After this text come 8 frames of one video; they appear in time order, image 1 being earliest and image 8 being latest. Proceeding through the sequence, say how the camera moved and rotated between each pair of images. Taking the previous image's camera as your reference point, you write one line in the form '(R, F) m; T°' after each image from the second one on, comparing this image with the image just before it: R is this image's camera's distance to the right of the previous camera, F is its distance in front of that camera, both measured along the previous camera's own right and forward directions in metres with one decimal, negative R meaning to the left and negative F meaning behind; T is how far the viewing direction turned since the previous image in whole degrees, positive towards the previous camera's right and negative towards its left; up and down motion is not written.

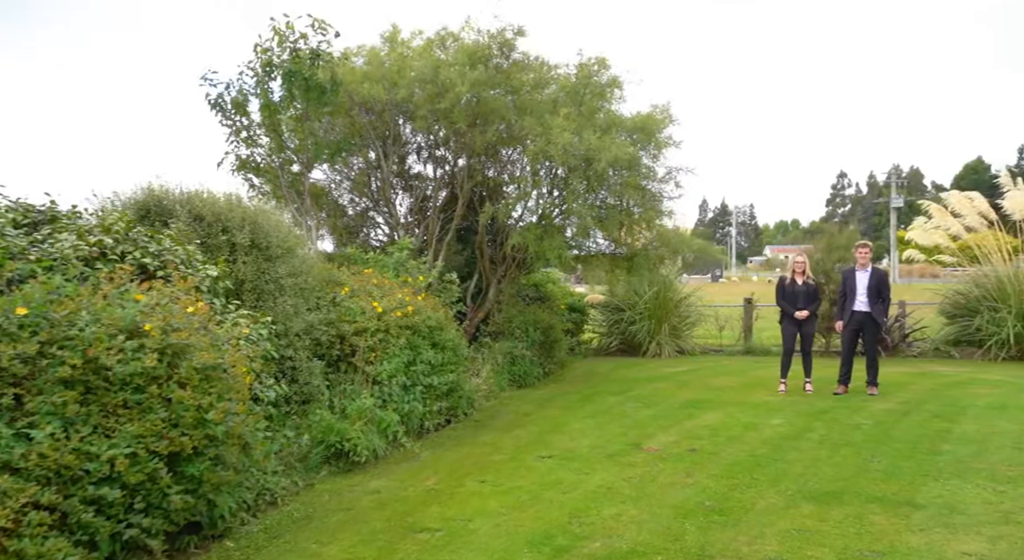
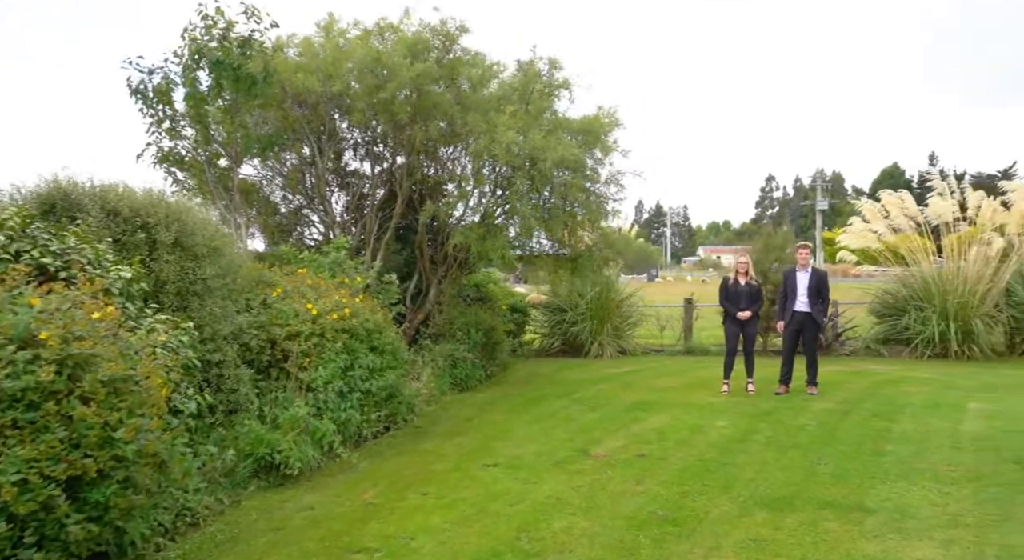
(0.0, +0.2) m; +5°
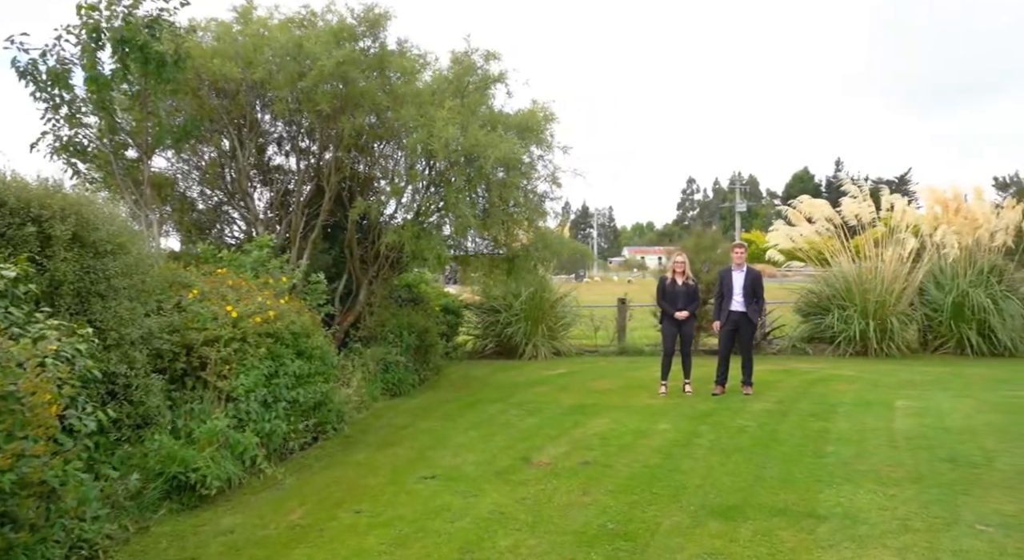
(-0.1, +0.3) m; +6°
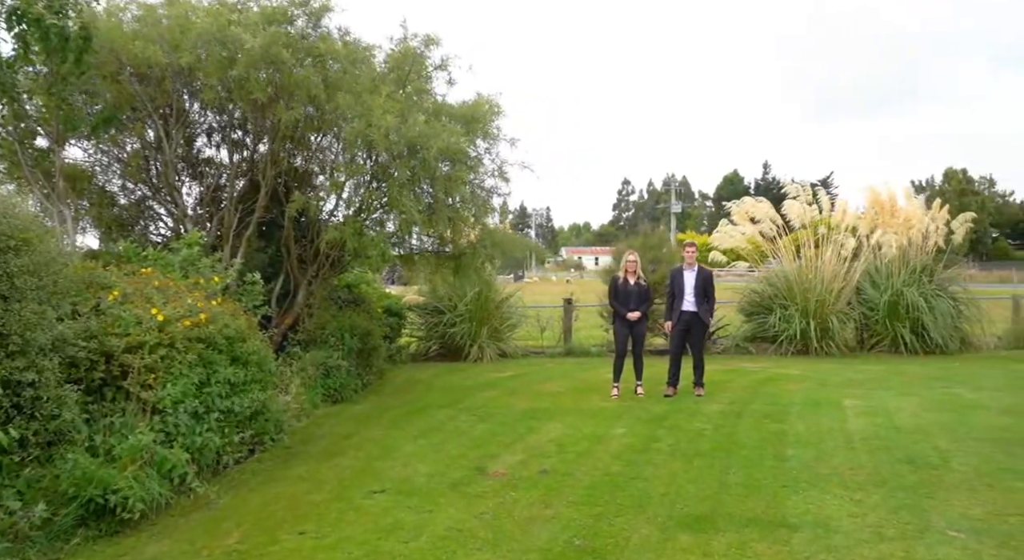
(-0.1, +0.3) m; +5°
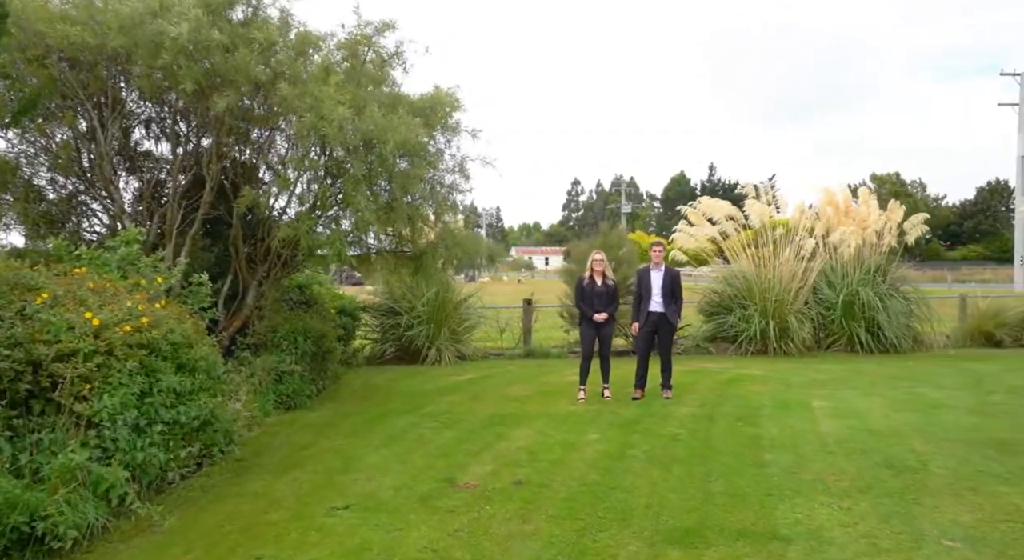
(-0.1, +0.3) m; +4°
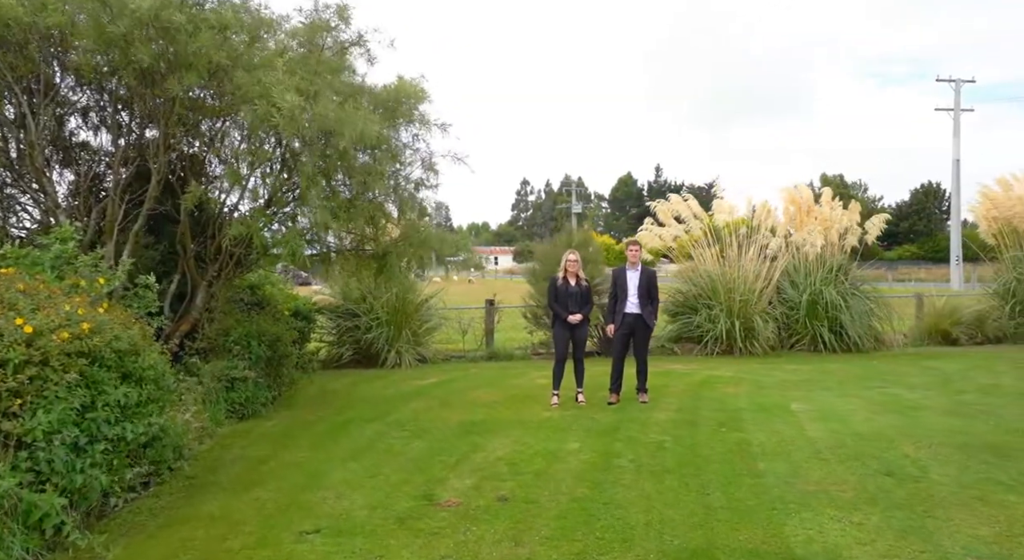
(-0.2, +0.3) m; +4°
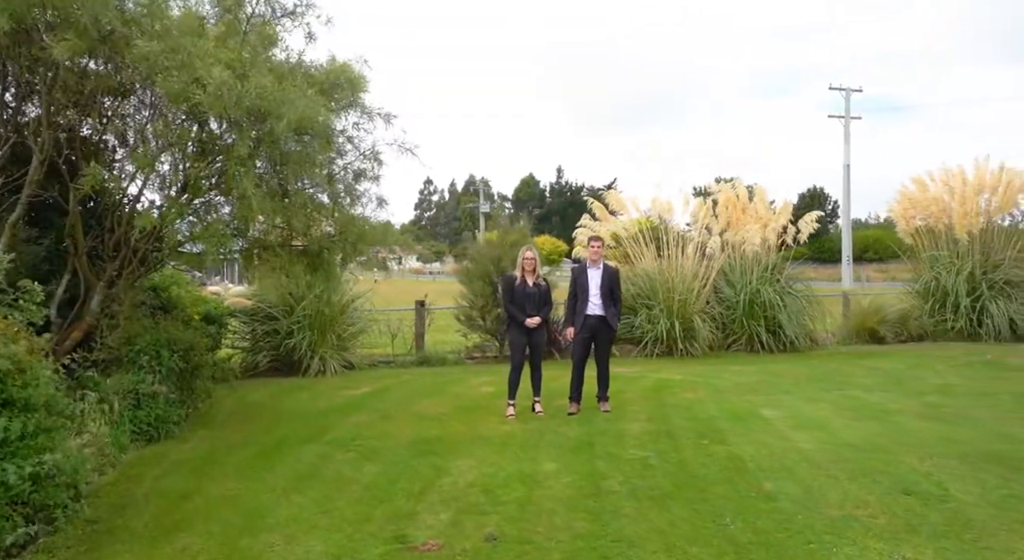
(-0.4, +0.7) m; +7°
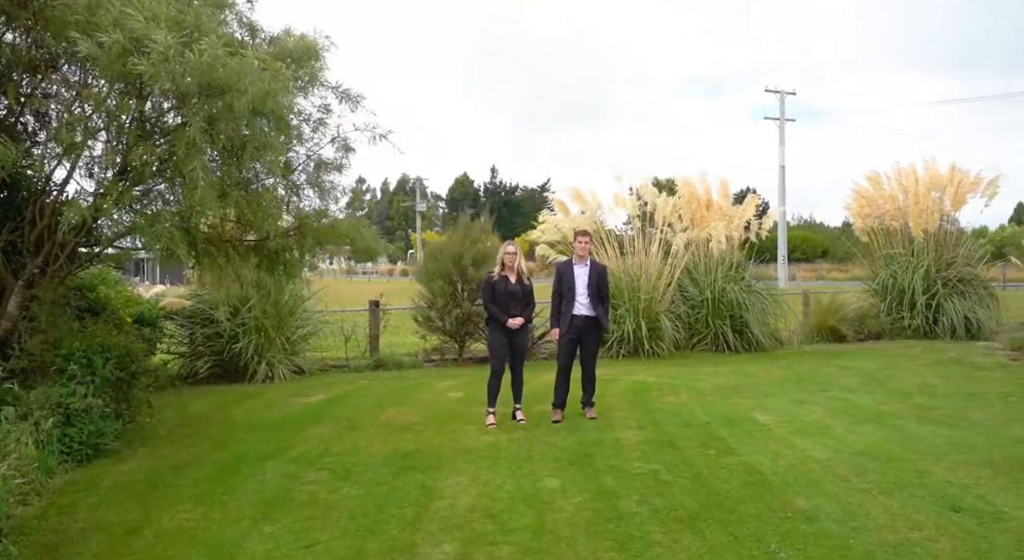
(-0.4, +0.5) m; +5°
